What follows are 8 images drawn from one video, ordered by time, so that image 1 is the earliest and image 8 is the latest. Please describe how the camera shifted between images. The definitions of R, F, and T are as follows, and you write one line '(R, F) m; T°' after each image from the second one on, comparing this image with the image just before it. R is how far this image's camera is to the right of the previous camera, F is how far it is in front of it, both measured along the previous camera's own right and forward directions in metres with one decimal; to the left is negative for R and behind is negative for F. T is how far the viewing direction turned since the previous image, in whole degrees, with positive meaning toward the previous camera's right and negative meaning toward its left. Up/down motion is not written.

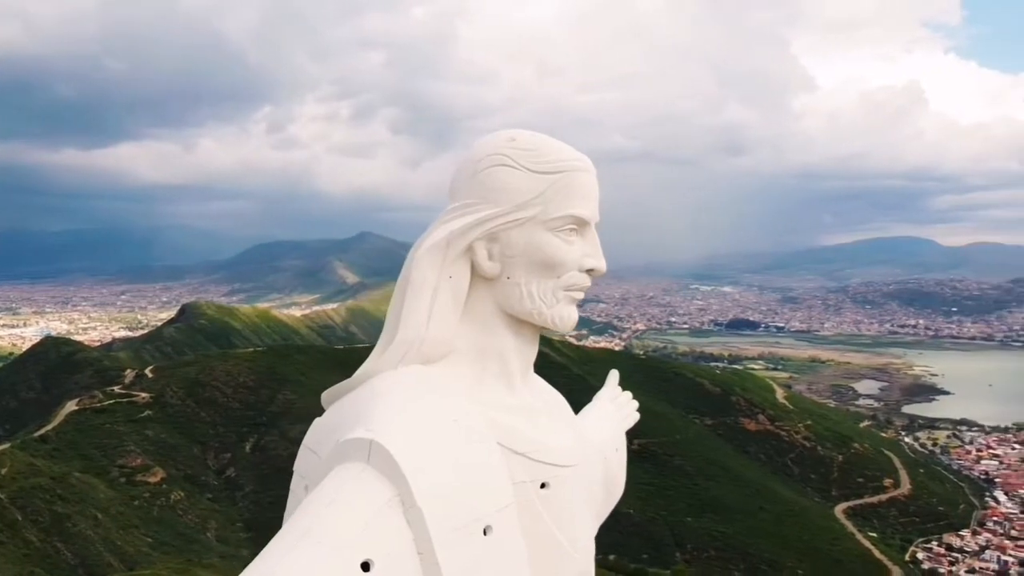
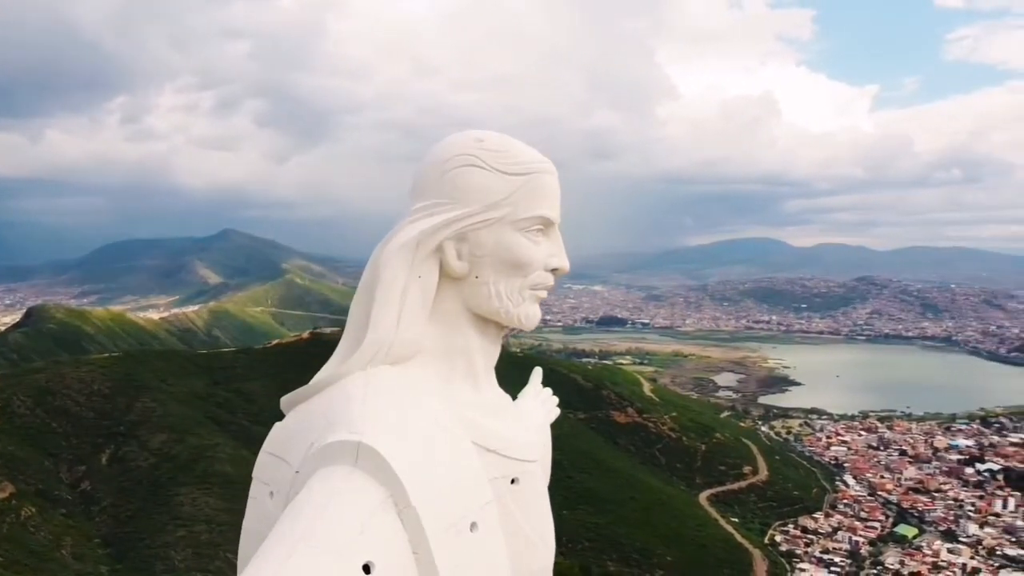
(-0.5, 0.0) m; +10°
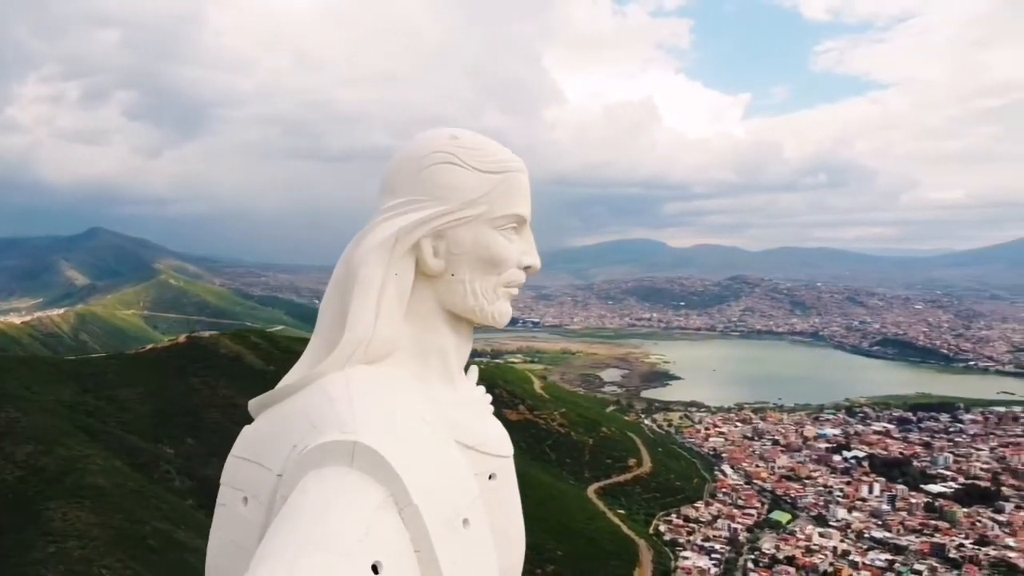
(-0.4, 0.0) m; +8°
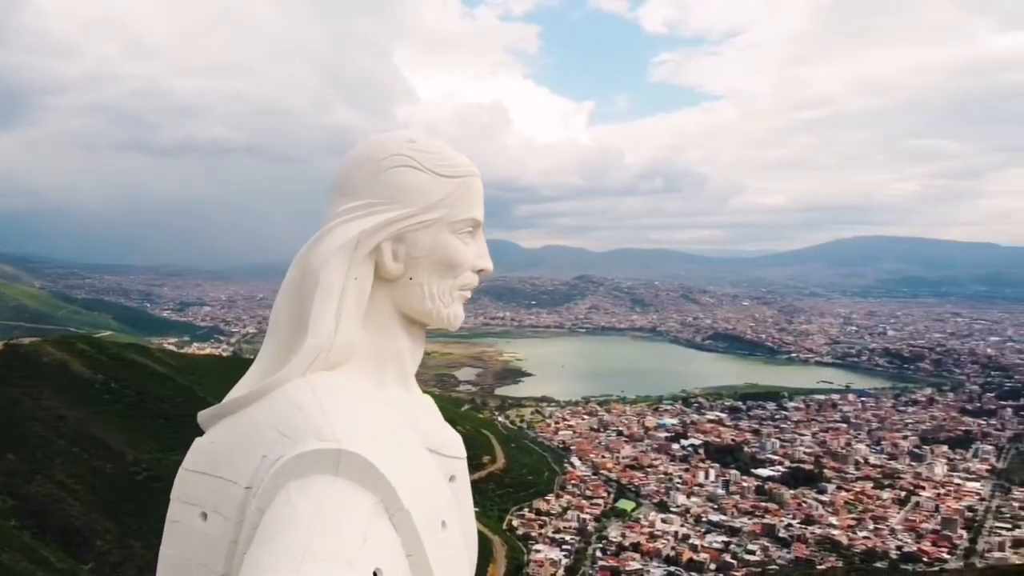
(-0.5, 0.0) m; +11°
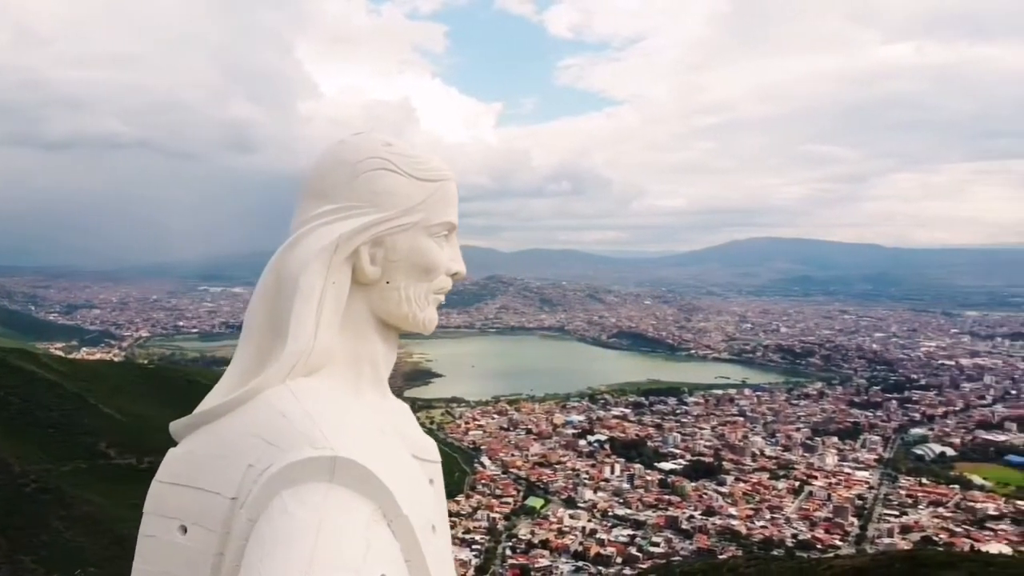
(-0.3, 0.0) m; +7°
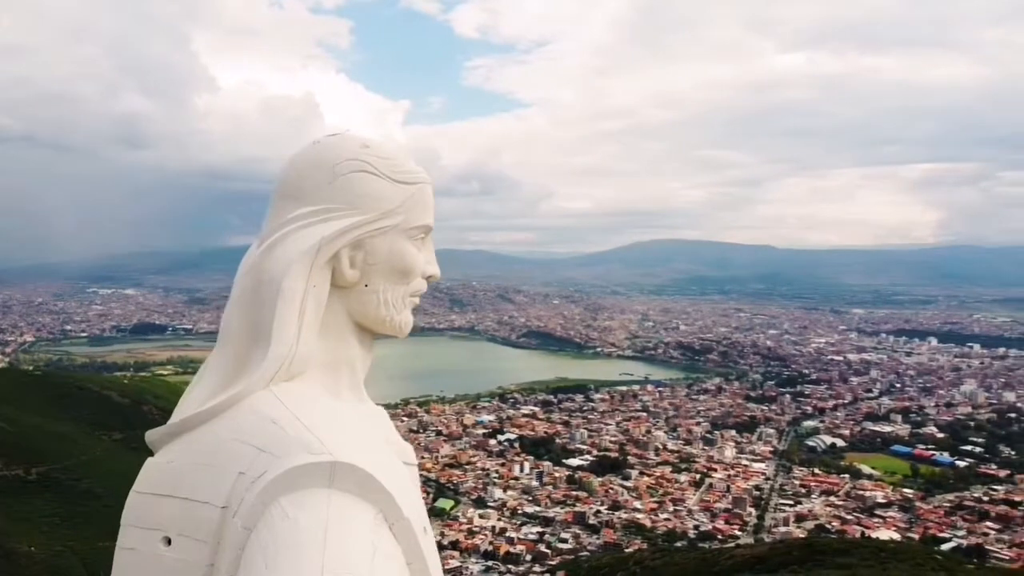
(-0.3, 0.0) m; +7°
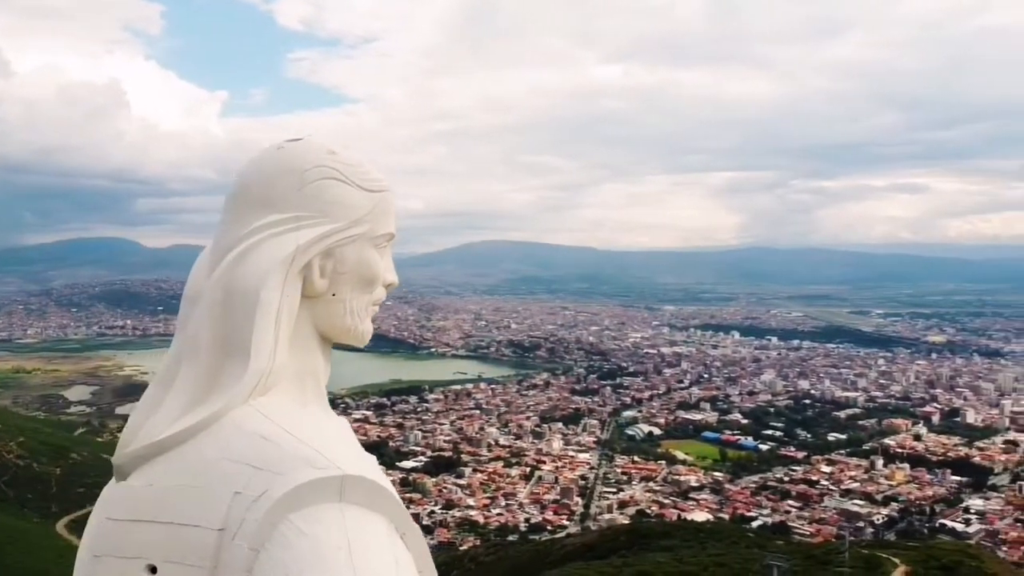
(-0.6, 0.0) m; +13°
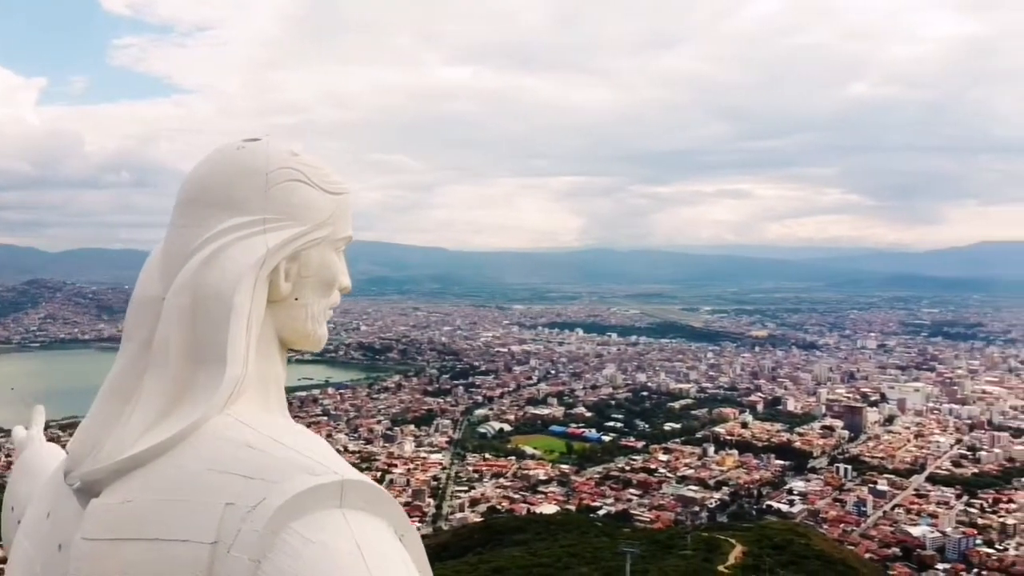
(-0.5, 0.0) m; +11°
